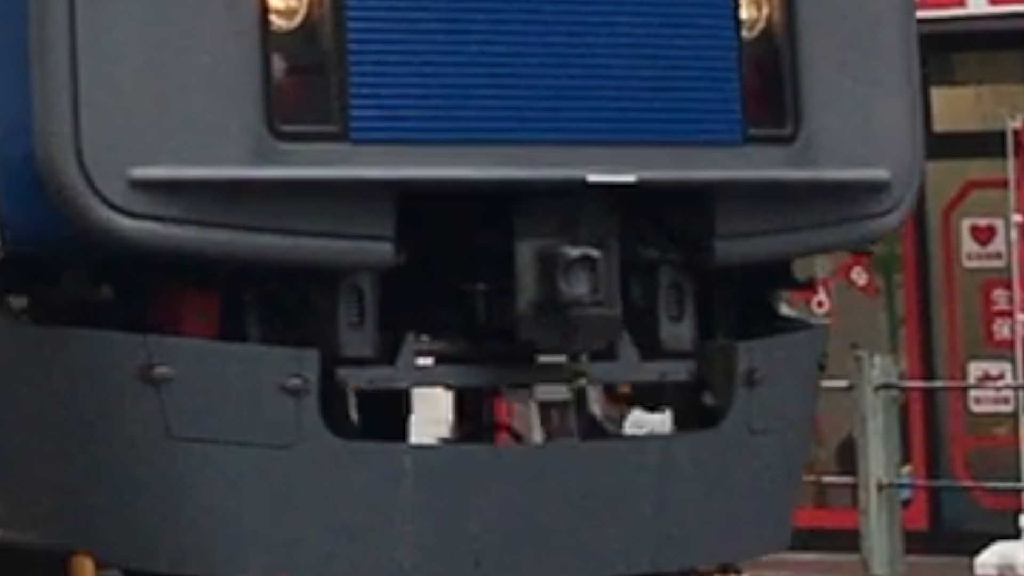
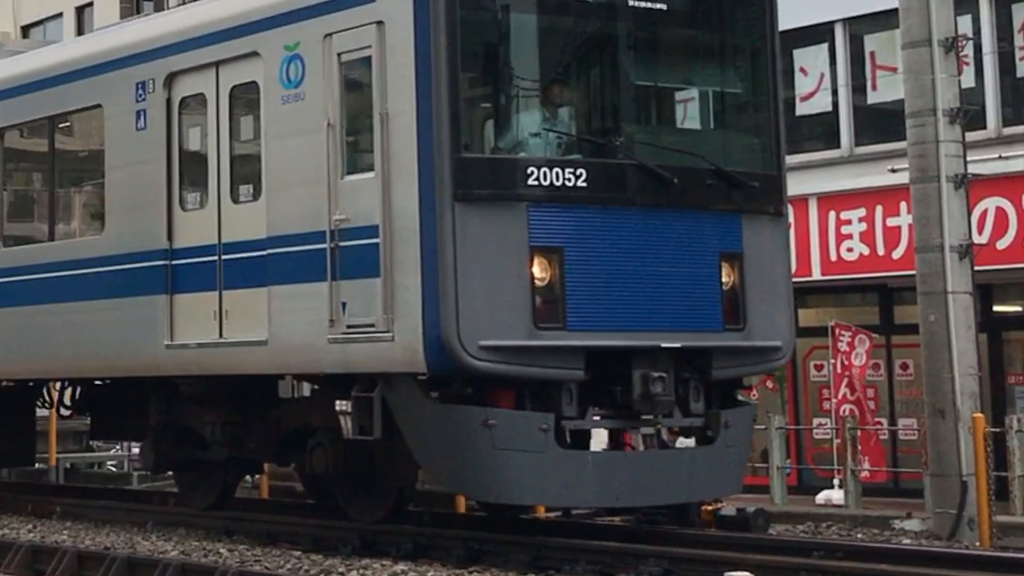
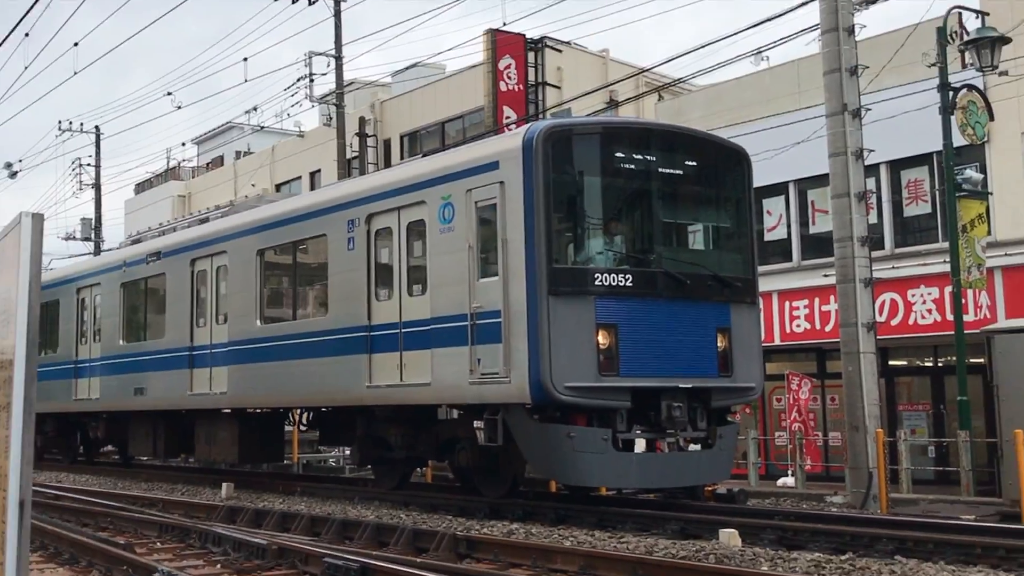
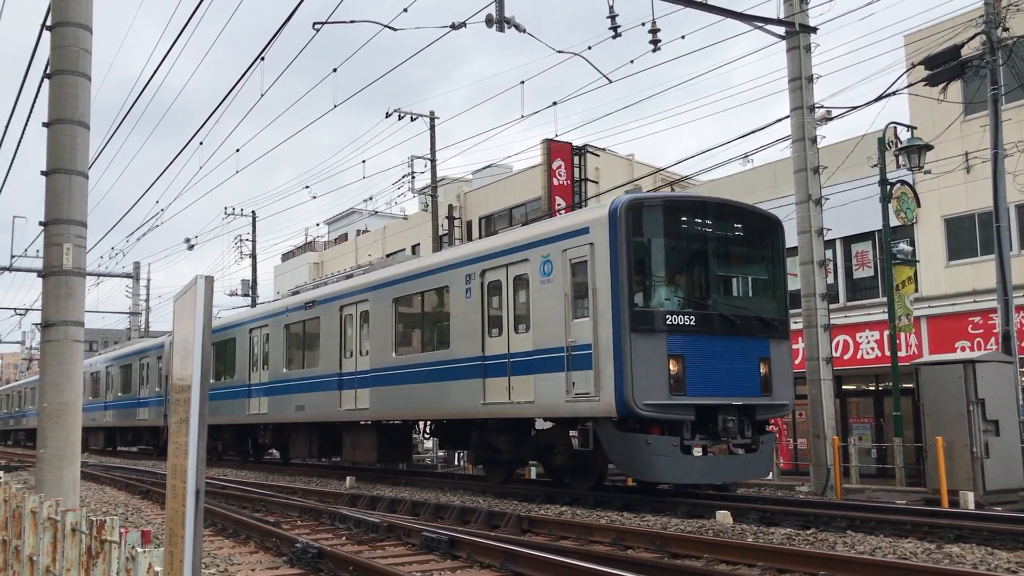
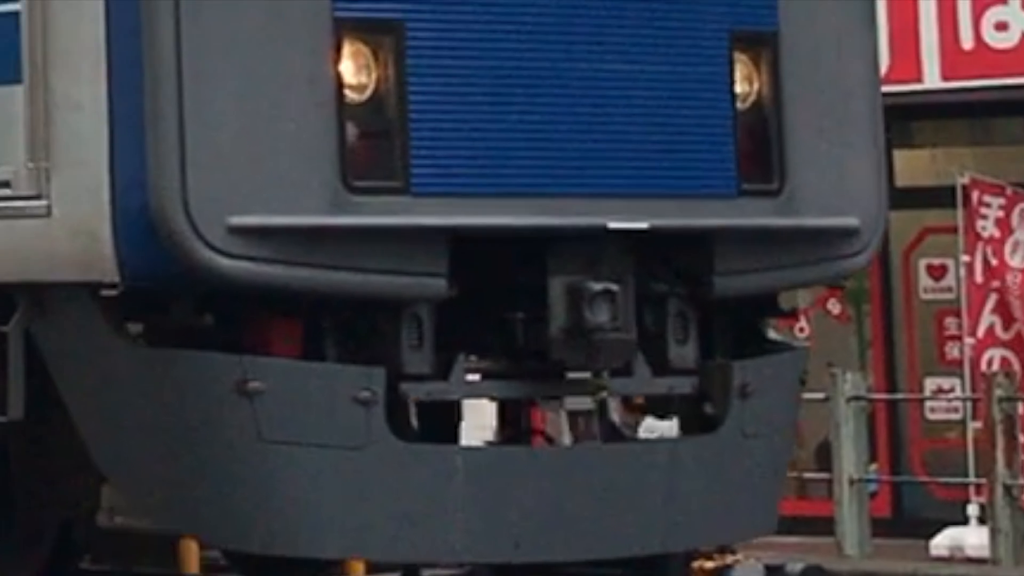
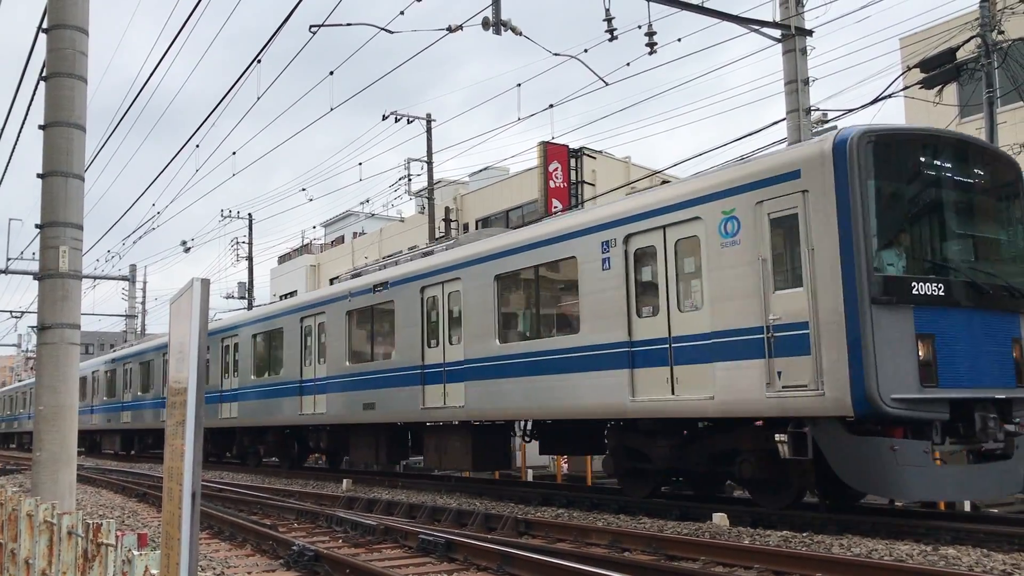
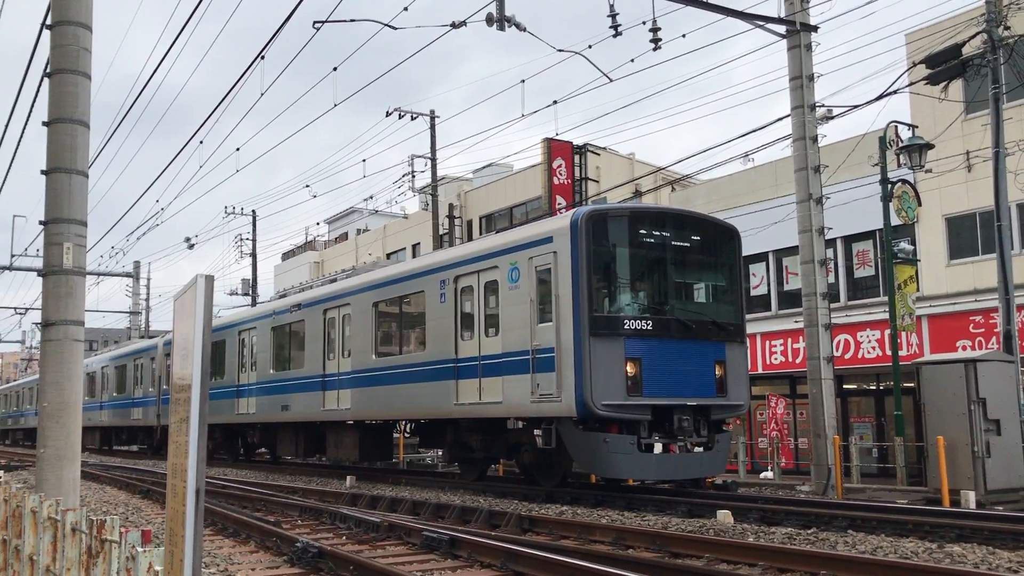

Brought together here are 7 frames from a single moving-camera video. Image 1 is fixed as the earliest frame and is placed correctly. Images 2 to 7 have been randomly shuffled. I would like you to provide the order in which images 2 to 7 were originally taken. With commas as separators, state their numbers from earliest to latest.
5, 2, 3, 7, 4, 6
